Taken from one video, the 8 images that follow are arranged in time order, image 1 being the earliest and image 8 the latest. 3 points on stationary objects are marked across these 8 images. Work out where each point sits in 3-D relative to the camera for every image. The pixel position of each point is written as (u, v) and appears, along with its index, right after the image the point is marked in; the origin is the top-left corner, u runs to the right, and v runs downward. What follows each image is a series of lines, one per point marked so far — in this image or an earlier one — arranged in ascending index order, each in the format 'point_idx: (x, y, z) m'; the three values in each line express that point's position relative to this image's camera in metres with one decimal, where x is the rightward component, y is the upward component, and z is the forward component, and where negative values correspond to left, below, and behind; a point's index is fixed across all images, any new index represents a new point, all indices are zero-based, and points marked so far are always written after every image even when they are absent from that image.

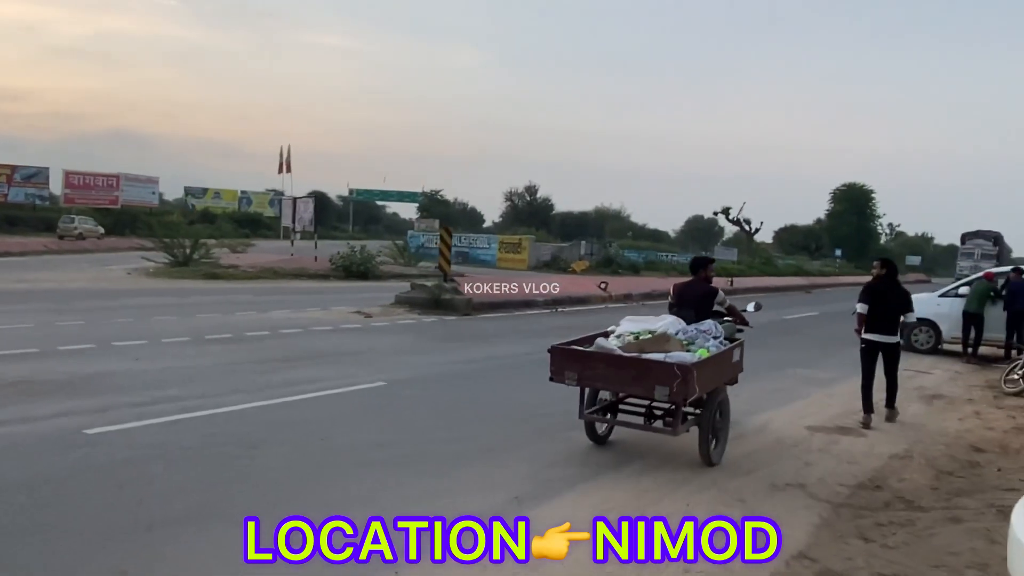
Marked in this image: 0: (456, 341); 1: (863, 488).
0: (-1.6, -1.4, +10.9) m
1: (+3.9, -2.2, +5.1) m
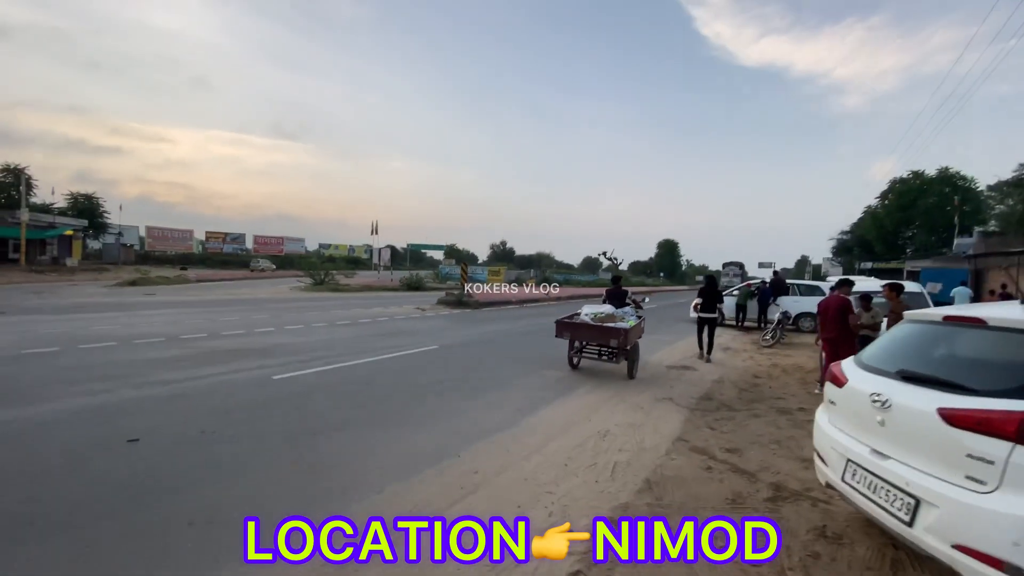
0: (-3.1, -1.4, +13.4) m
1: (+3.7, -2.1, +9.1) m
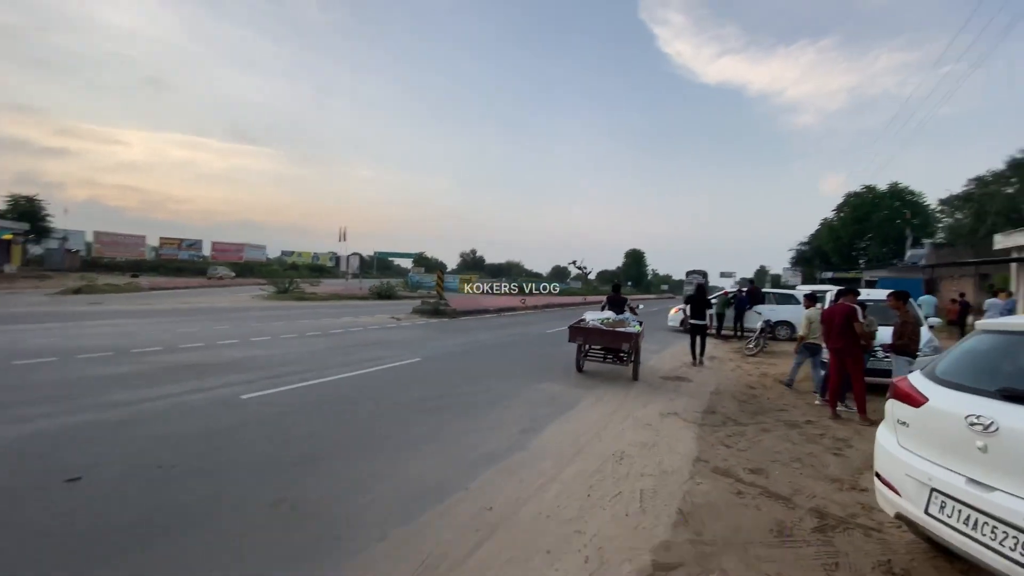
0: (-3.4, -1.7, +12.5) m
1: (+3.6, -2.3, +8.7) m
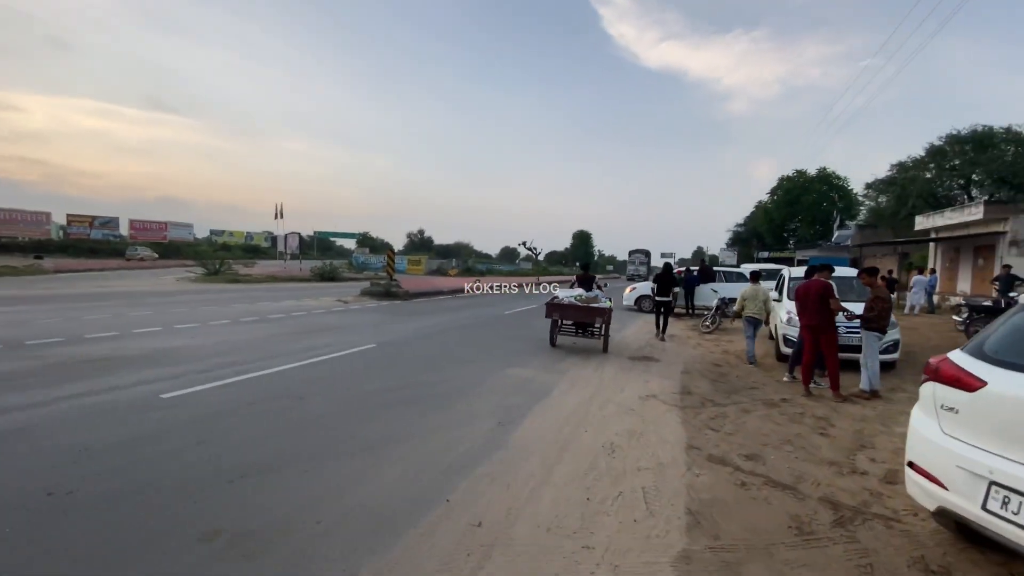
0: (-4.3, -1.2, +11.3) m
1: (+3.1, -1.8, +8.4) m
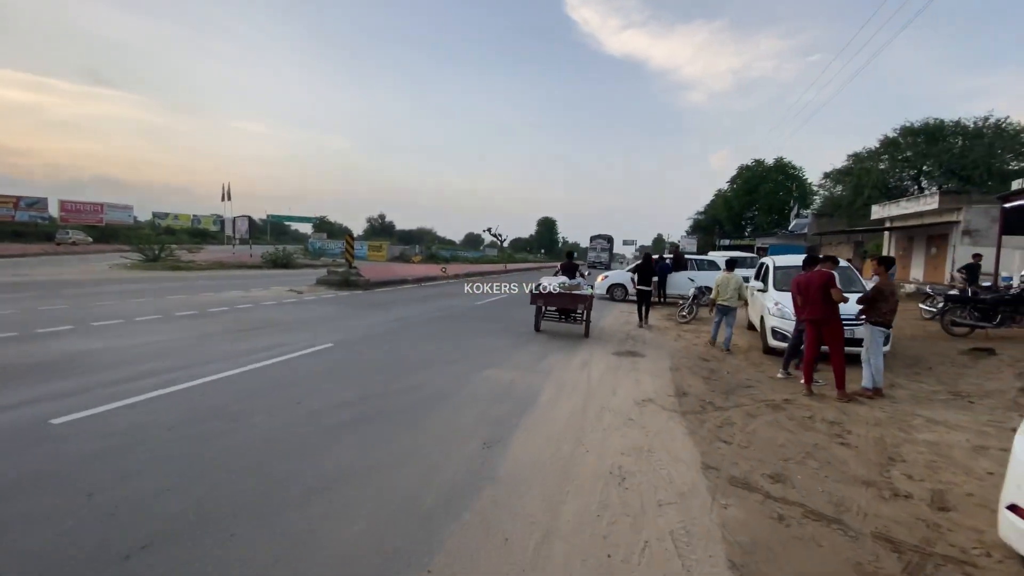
0: (-4.9, -1.0, +10.0) m
1: (+2.8, -1.7, +7.6) m
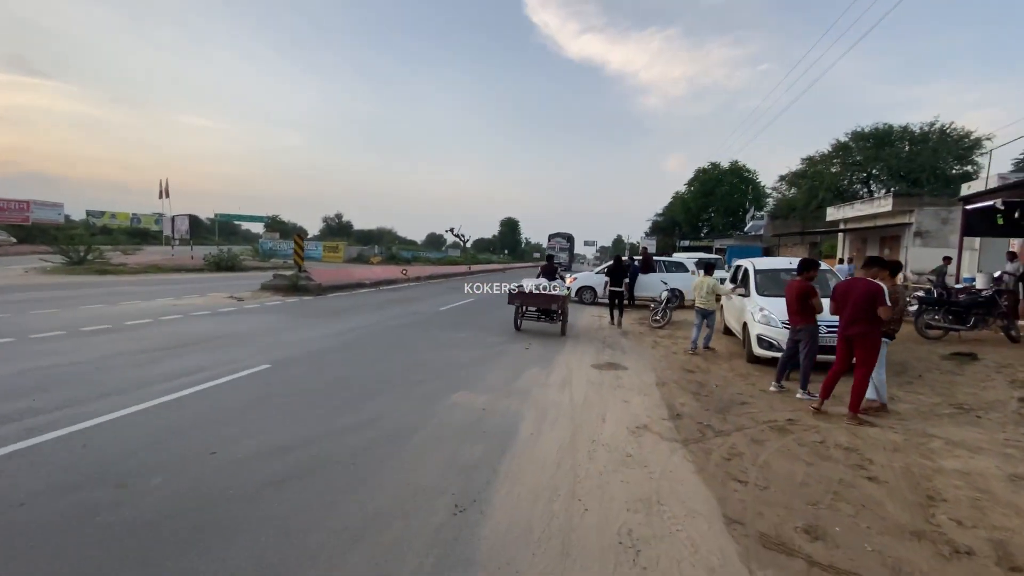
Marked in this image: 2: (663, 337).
0: (-5.4, -1.1, +8.5) m
1: (+2.4, -1.8, +6.8) m
2: (+4.4, -1.4, +13.8) m
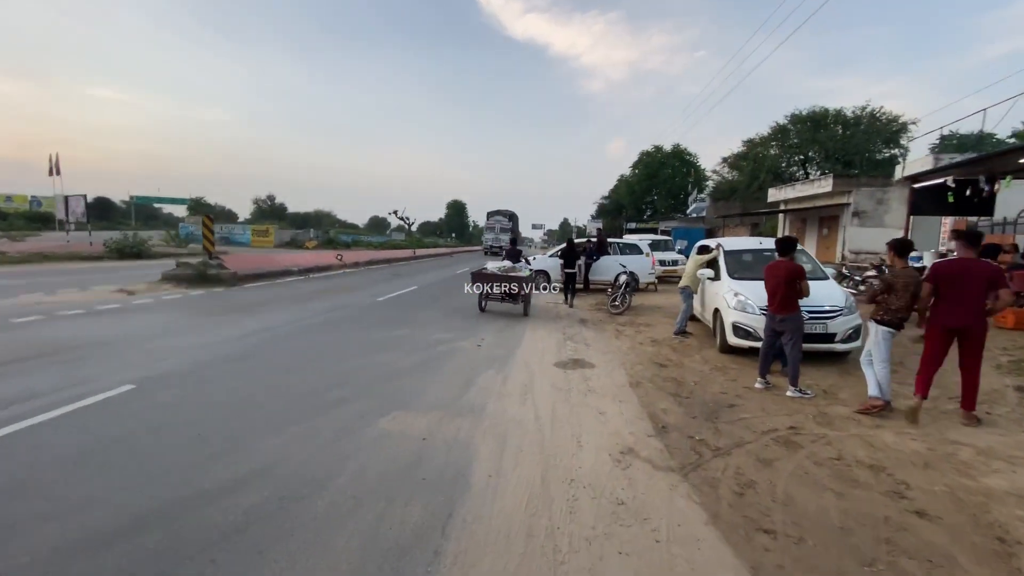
0: (-6.2, -1.1, +6.4) m
1: (+1.8, -1.7, +5.5) m
2: (+3.0, -1.0, +12.7) m
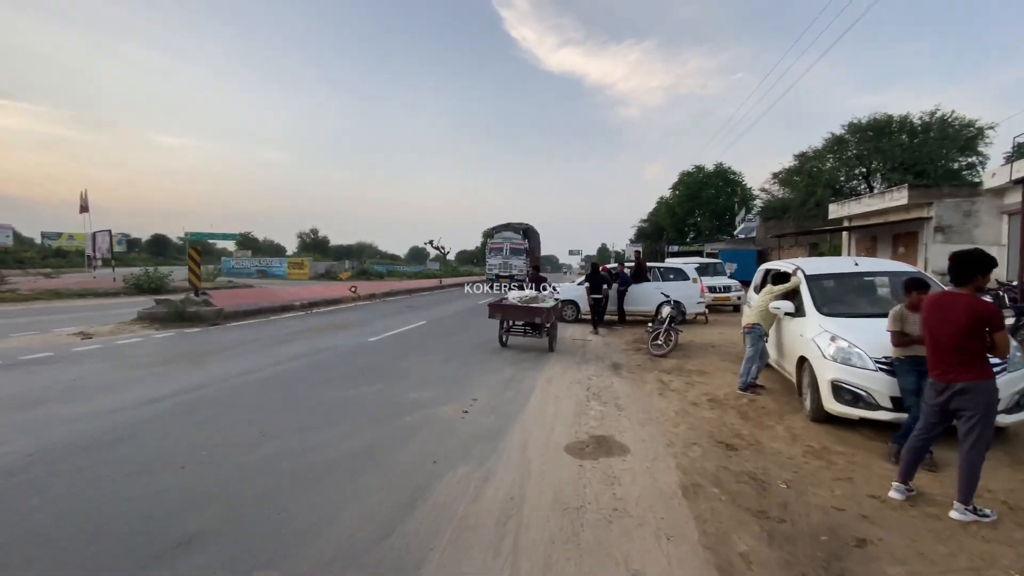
0: (-6.4, -1.6, +4.4) m
1: (+1.5, -2.1, +2.9) m
2: (+3.3, -1.7, +10.0) m
